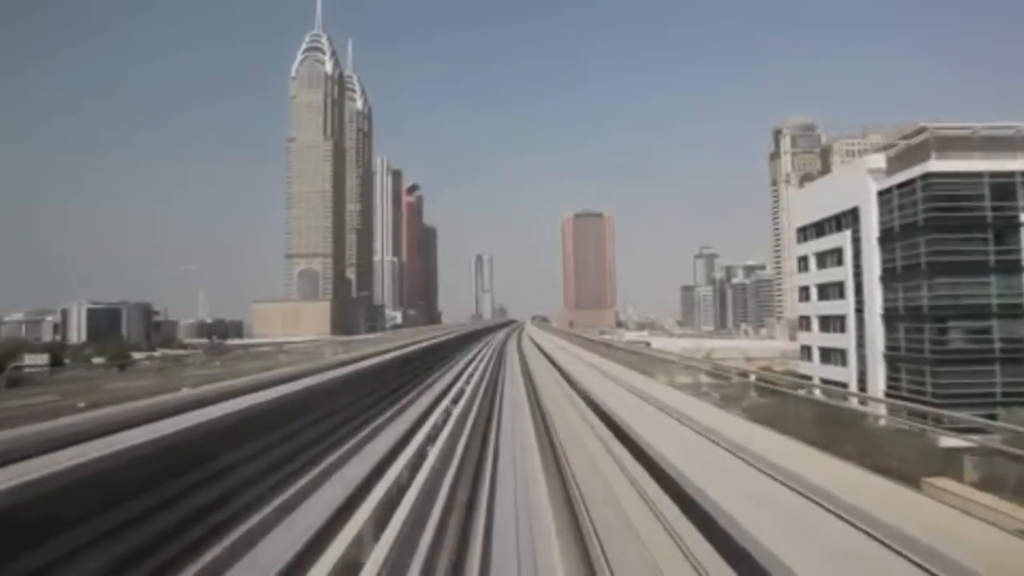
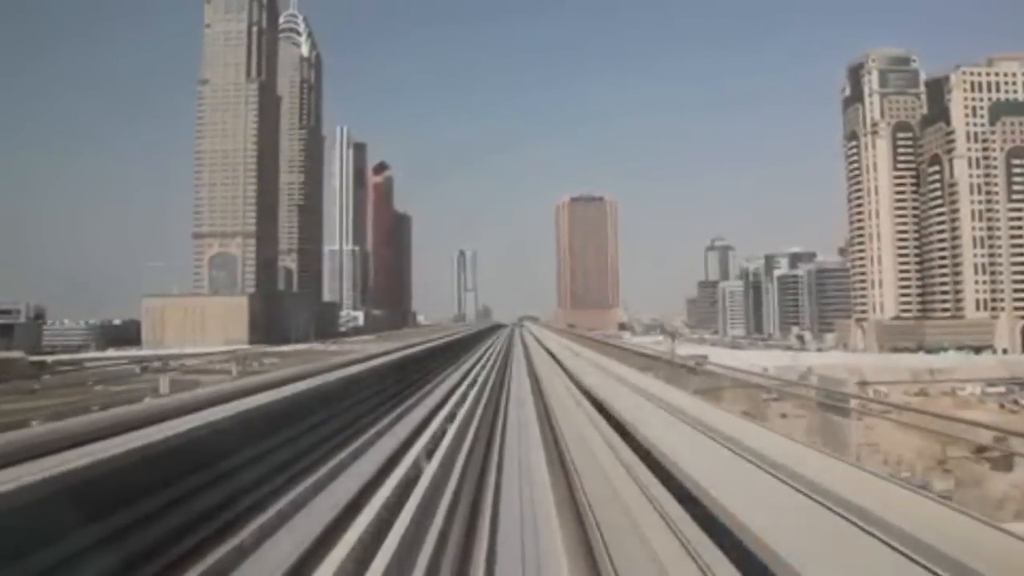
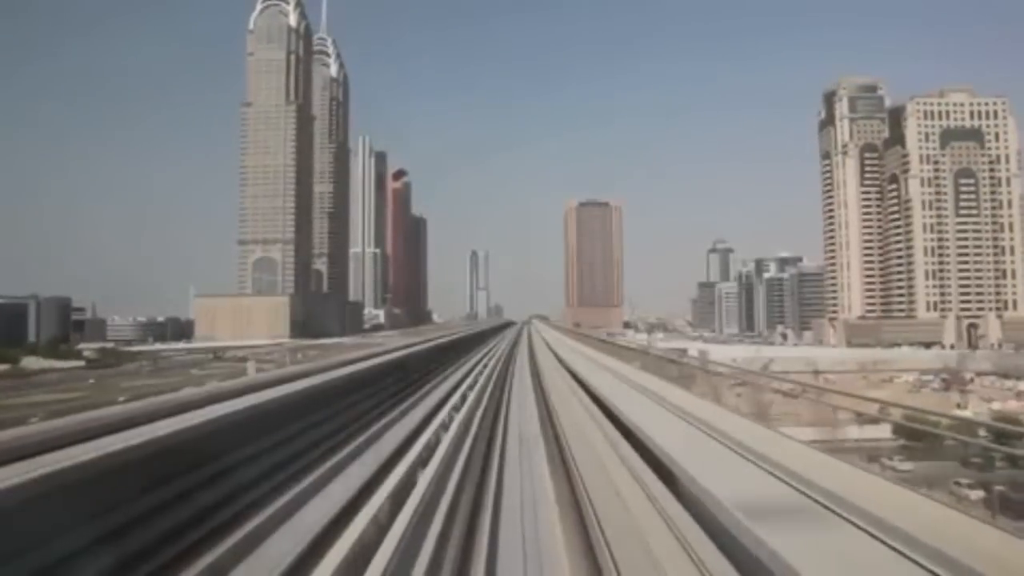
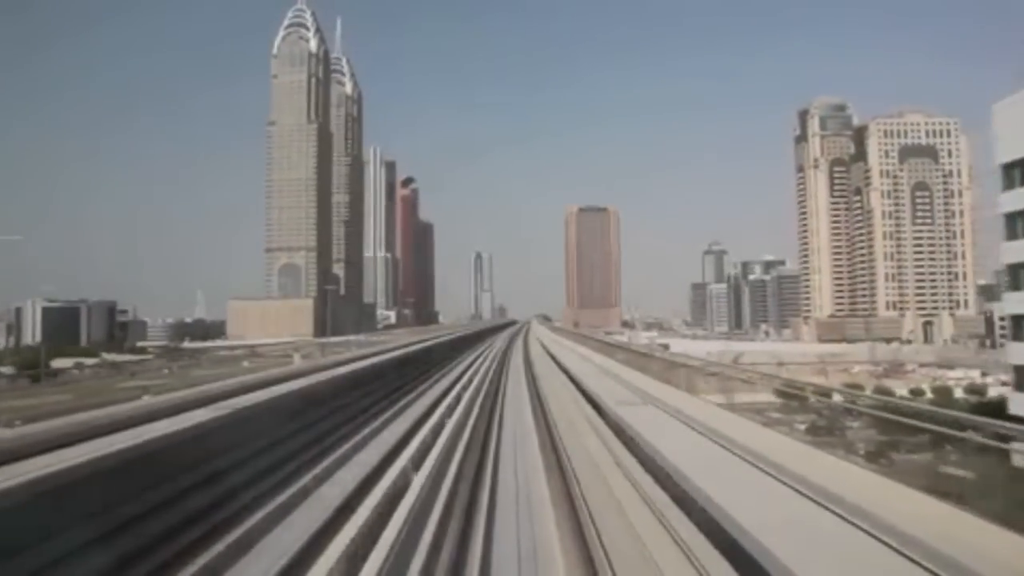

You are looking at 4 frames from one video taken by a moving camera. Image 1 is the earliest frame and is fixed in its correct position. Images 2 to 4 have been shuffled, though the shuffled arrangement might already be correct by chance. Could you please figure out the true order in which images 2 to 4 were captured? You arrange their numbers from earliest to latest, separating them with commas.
4, 3, 2
